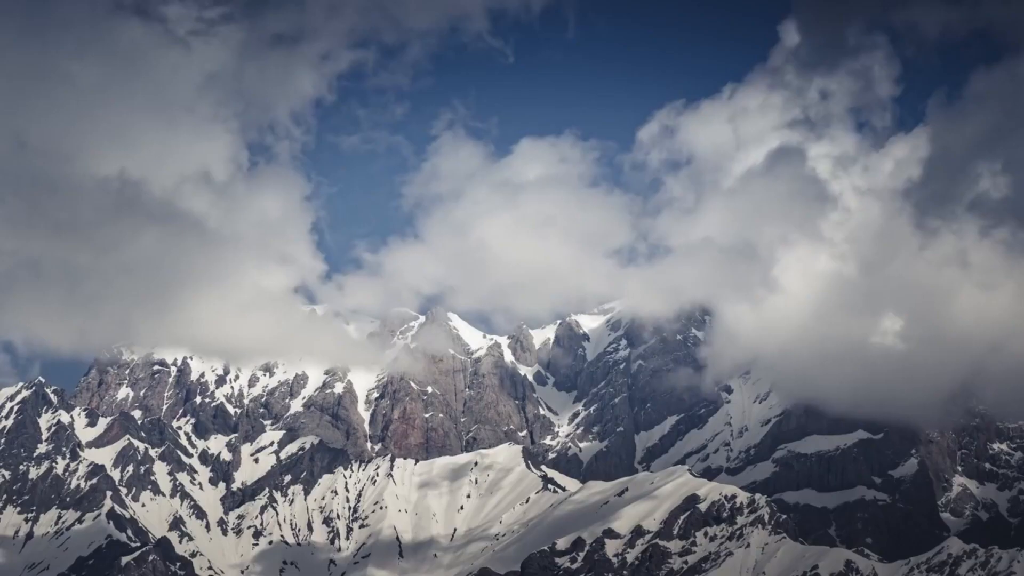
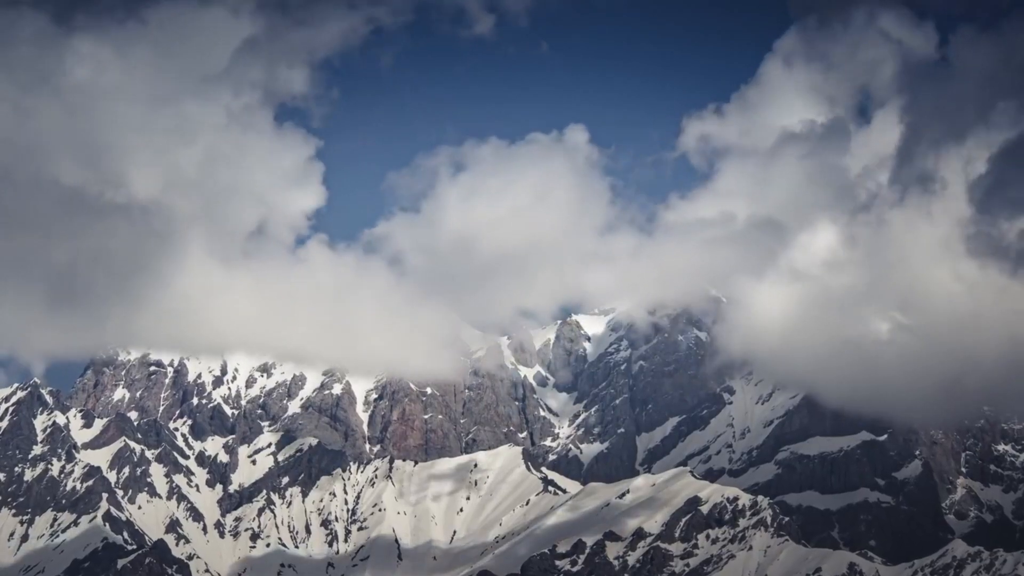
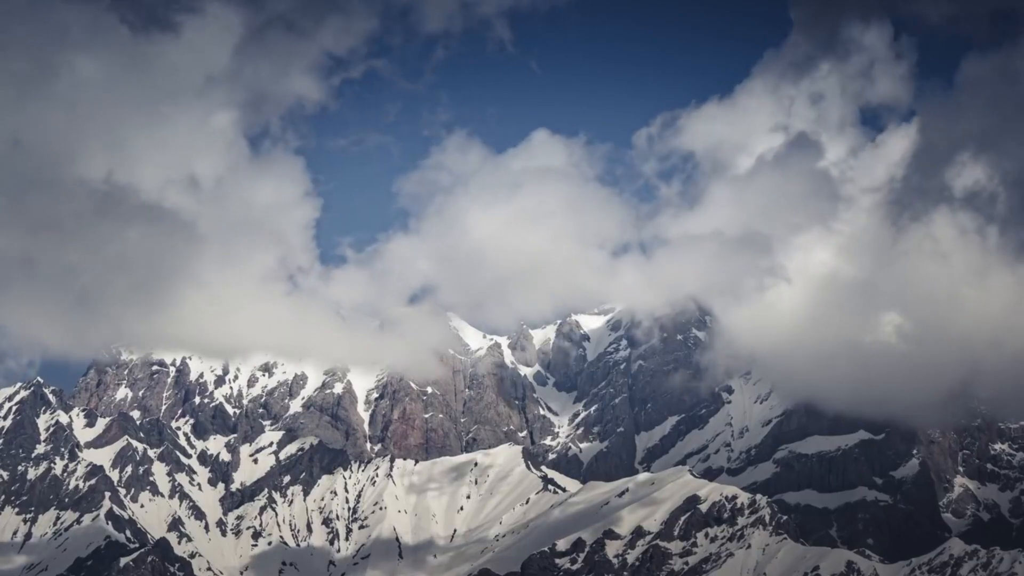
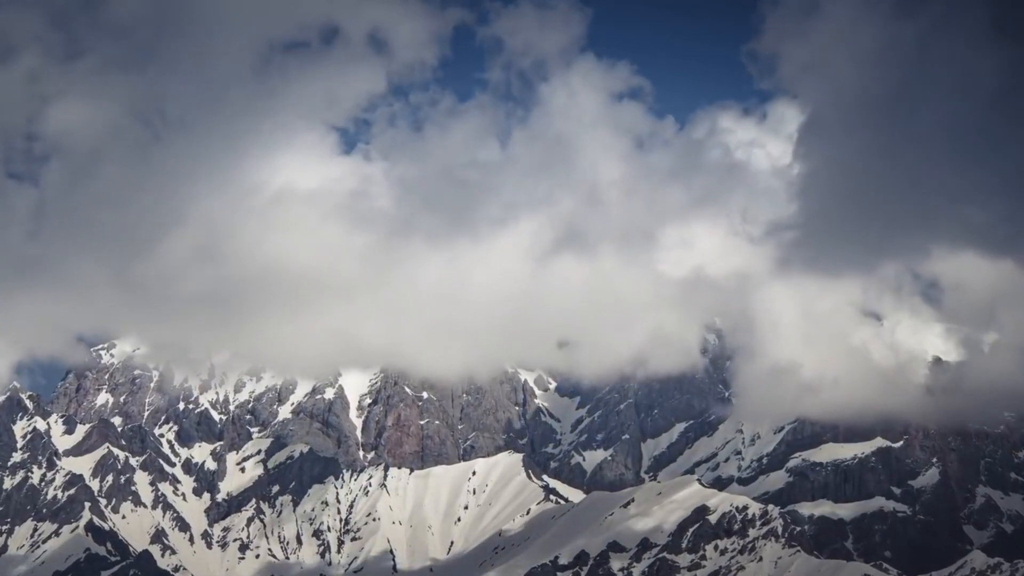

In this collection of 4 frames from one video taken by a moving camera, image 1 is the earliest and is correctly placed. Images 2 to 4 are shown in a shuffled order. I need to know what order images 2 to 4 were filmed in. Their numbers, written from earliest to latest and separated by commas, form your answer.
3, 2, 4
